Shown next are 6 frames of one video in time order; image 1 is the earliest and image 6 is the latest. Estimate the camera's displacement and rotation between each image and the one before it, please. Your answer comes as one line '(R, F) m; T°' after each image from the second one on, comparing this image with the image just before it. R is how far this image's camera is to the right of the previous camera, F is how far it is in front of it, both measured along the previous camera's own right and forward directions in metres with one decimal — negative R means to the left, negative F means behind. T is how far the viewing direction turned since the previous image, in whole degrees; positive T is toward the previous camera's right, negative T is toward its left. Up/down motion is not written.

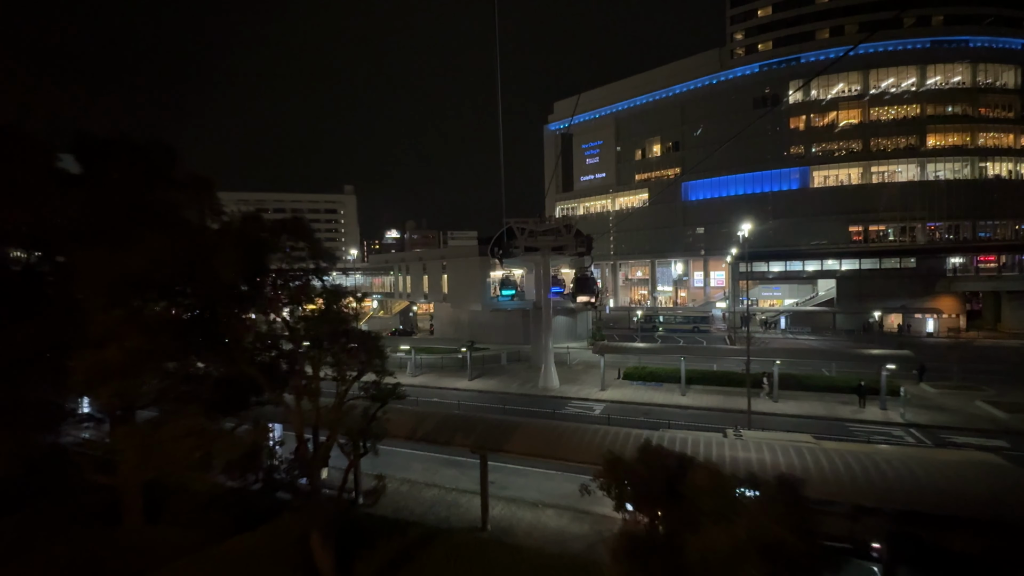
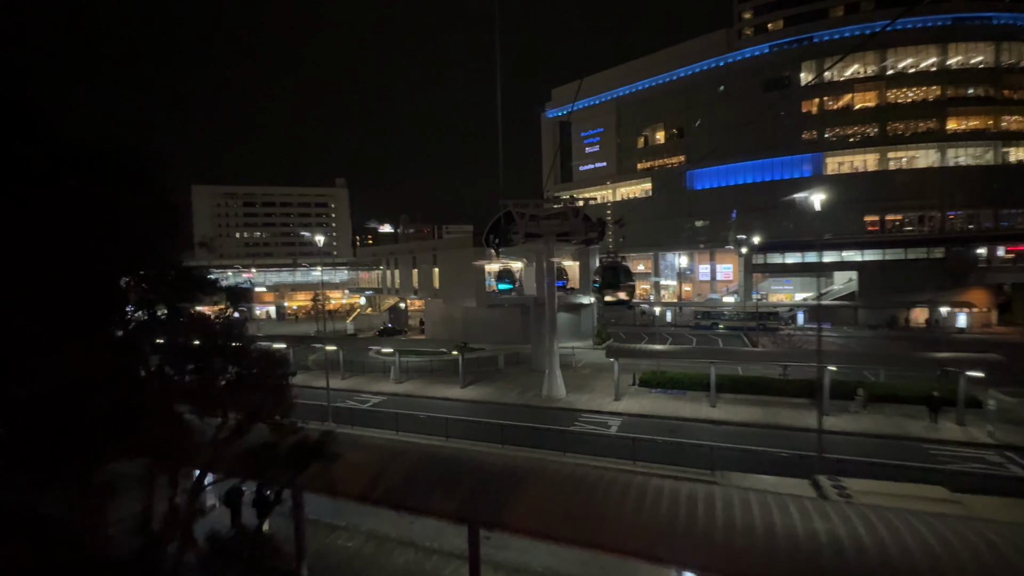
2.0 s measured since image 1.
(-0.1, +3.6) m; 0°
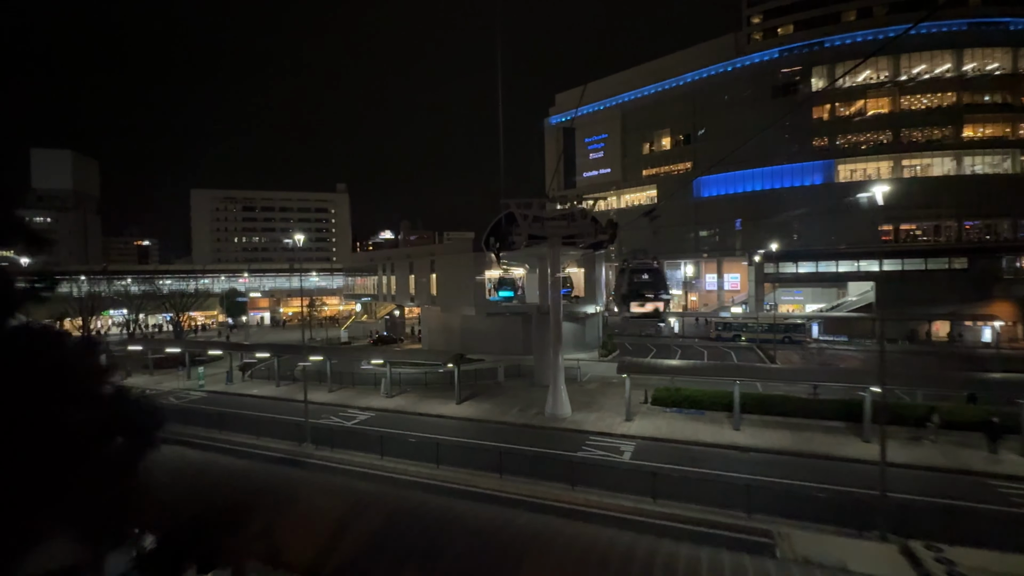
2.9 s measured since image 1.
(0.0, +1.9) m; 0°
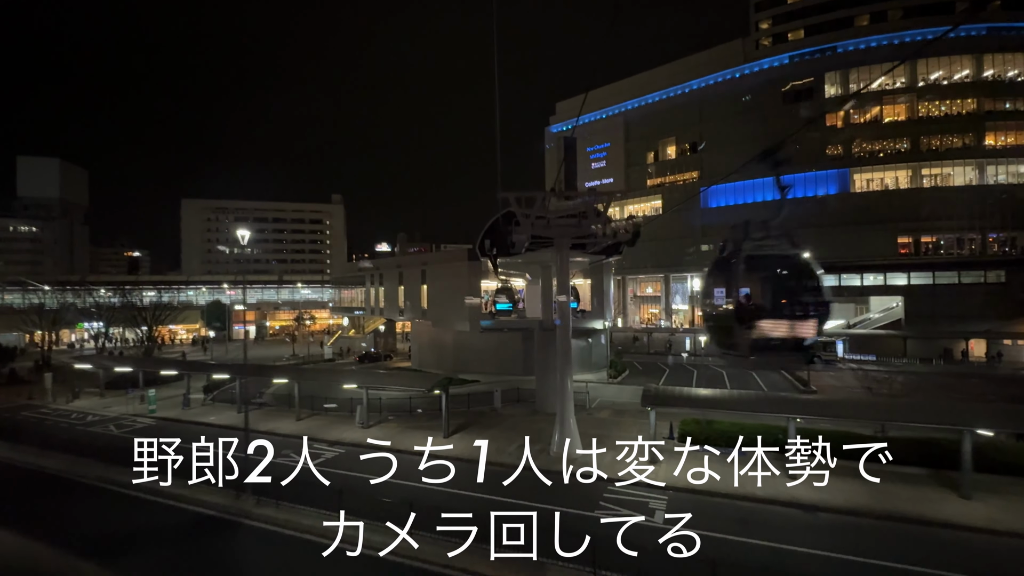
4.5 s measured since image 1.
(0.0, +3.4) m; 0°
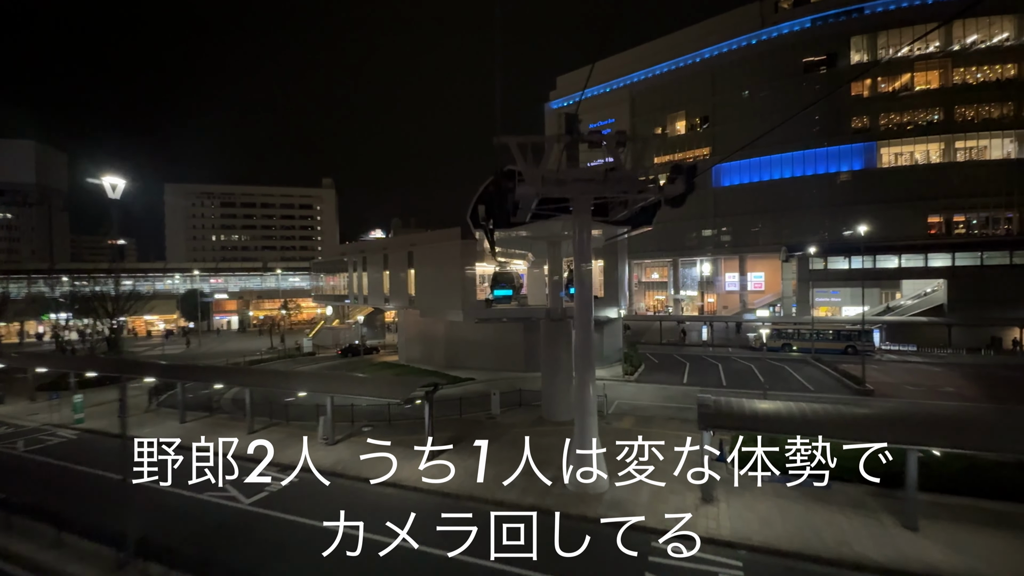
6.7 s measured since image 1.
(-0.1, +4.2) m; 0°
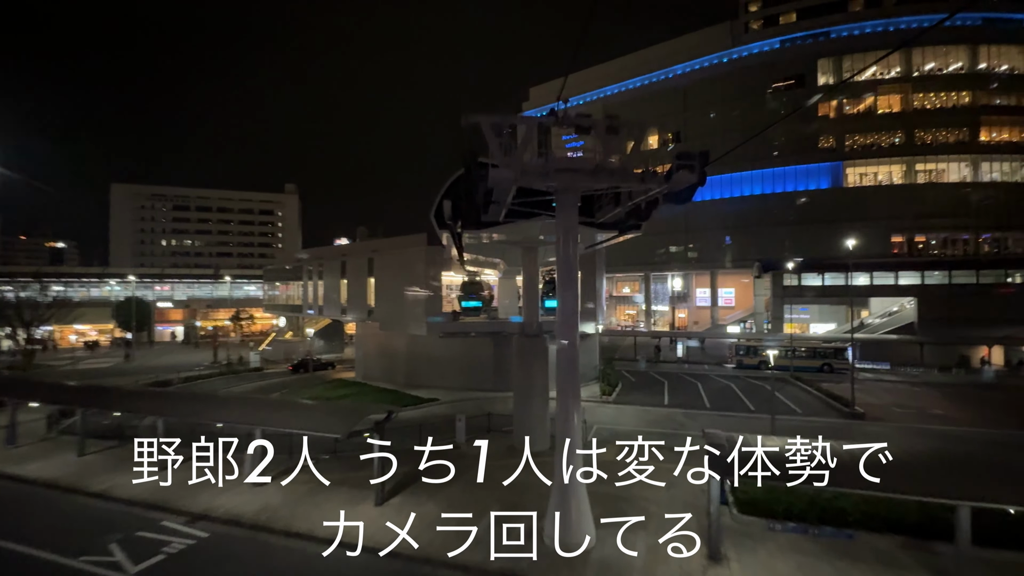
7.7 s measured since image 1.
(-0.1, +2.1) m; +4°
